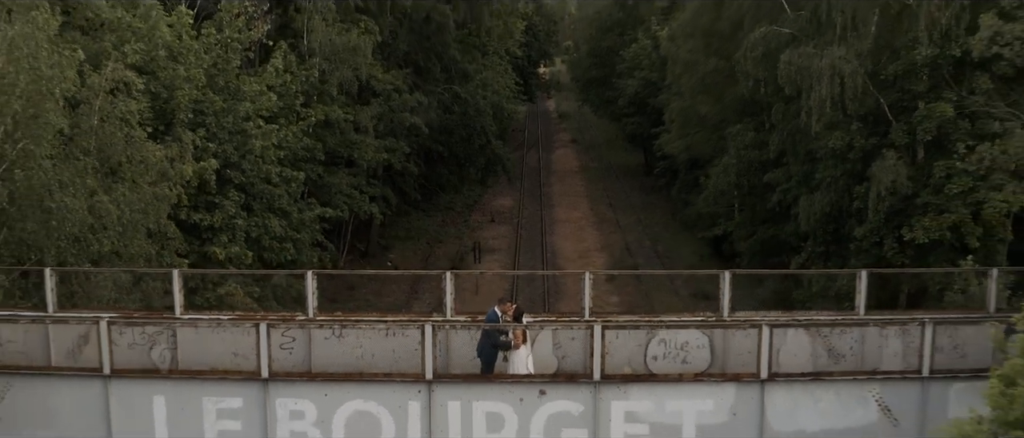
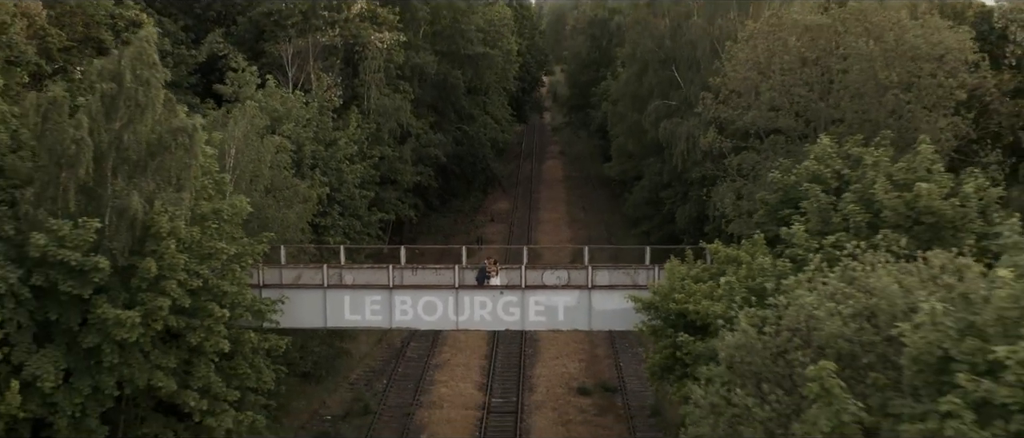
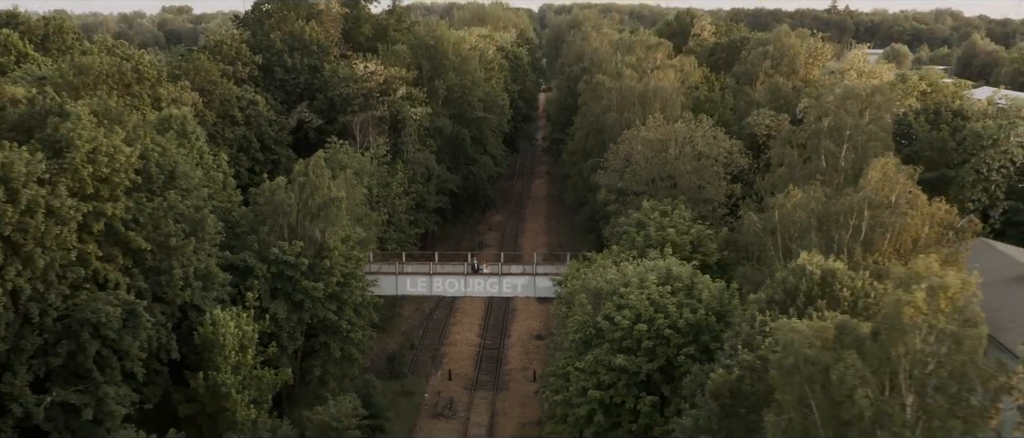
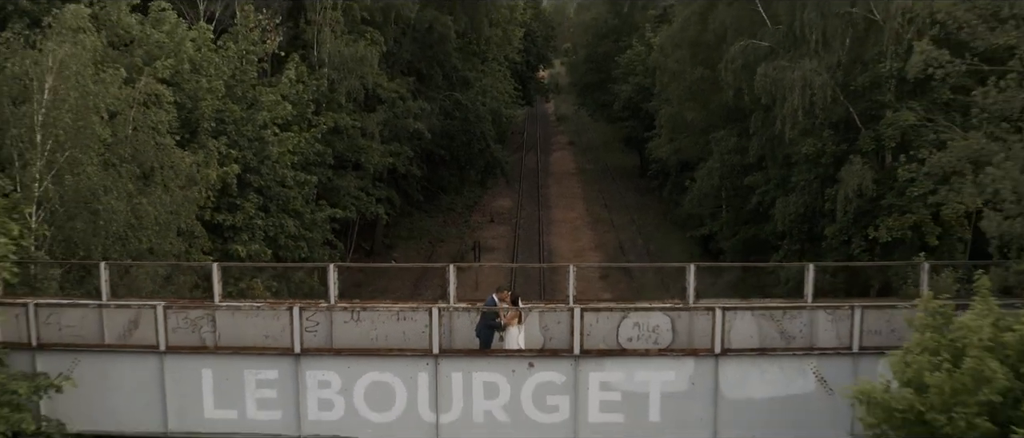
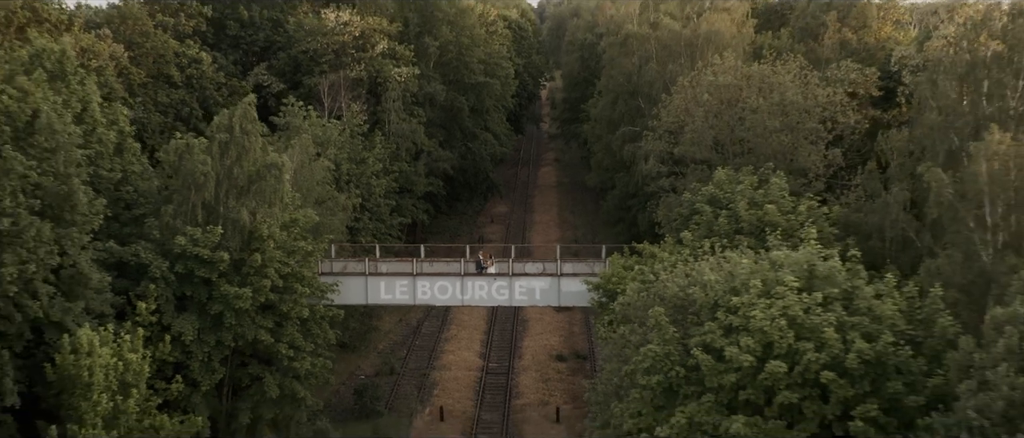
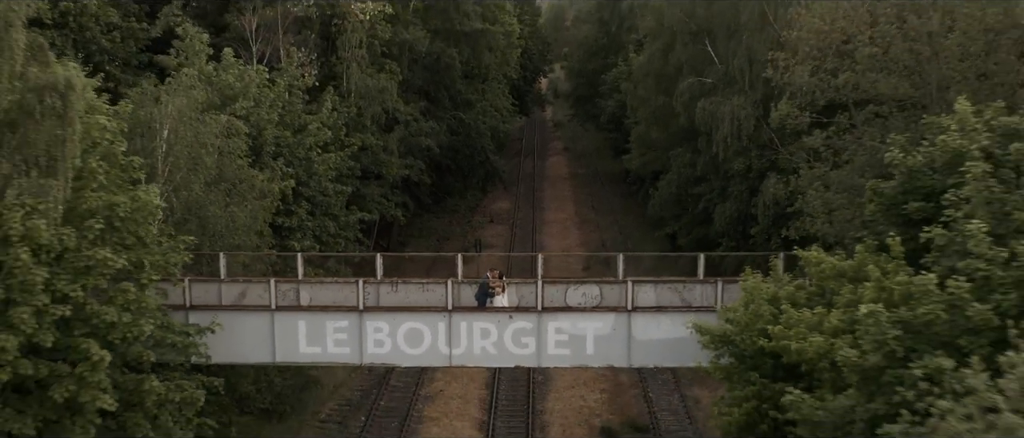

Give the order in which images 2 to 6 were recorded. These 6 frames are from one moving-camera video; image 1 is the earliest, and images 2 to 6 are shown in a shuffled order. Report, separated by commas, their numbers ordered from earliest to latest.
4, 6, 2, 5, 3
